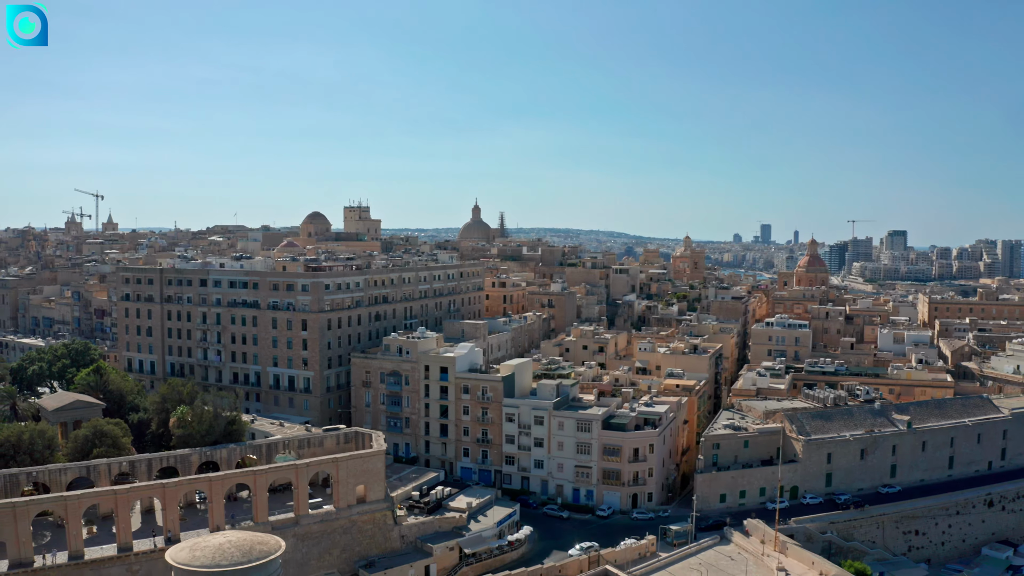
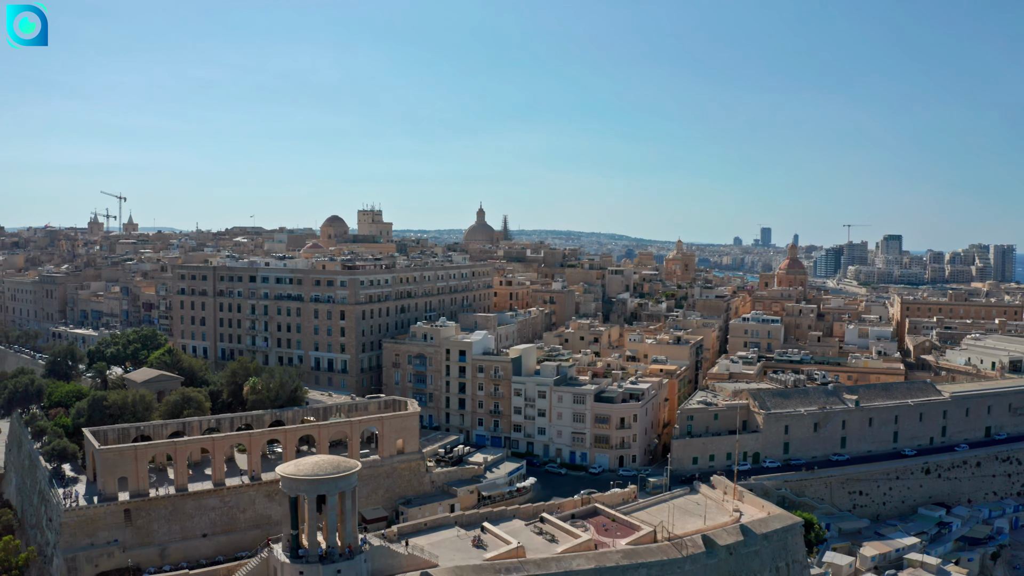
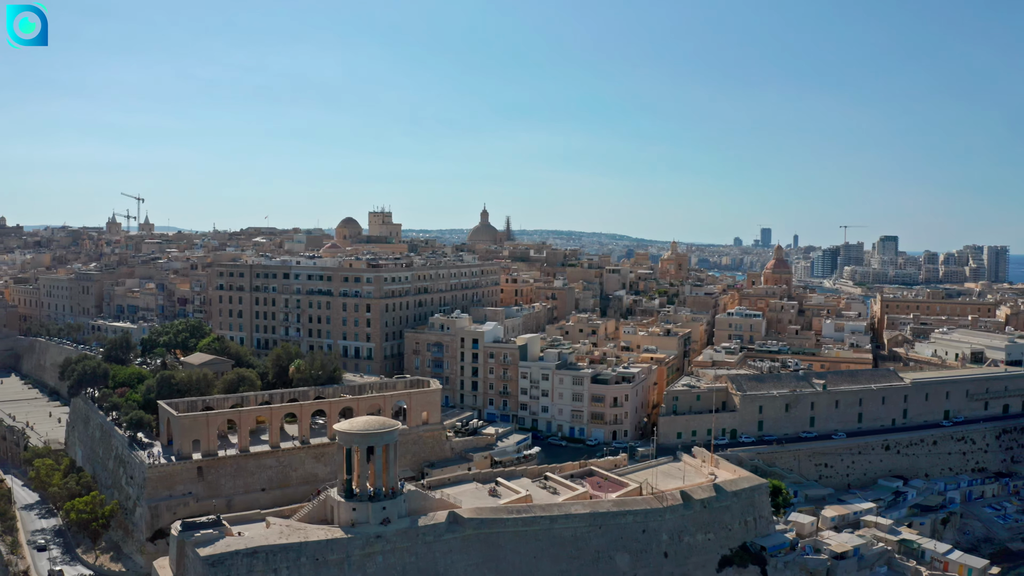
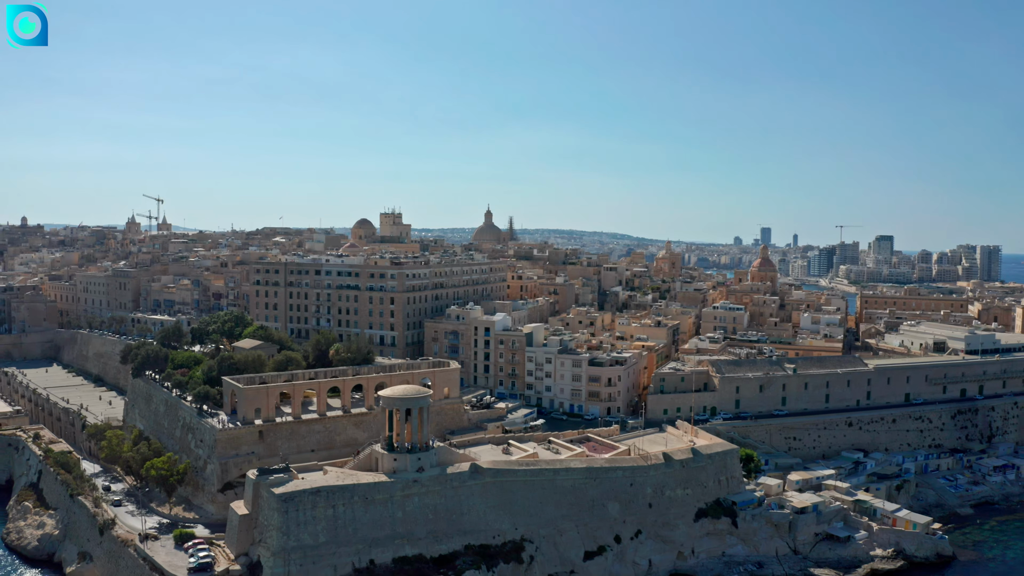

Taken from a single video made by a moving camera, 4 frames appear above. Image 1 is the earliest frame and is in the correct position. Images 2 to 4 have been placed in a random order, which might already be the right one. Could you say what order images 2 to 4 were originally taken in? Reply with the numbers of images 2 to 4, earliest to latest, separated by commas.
2, 3, 4
